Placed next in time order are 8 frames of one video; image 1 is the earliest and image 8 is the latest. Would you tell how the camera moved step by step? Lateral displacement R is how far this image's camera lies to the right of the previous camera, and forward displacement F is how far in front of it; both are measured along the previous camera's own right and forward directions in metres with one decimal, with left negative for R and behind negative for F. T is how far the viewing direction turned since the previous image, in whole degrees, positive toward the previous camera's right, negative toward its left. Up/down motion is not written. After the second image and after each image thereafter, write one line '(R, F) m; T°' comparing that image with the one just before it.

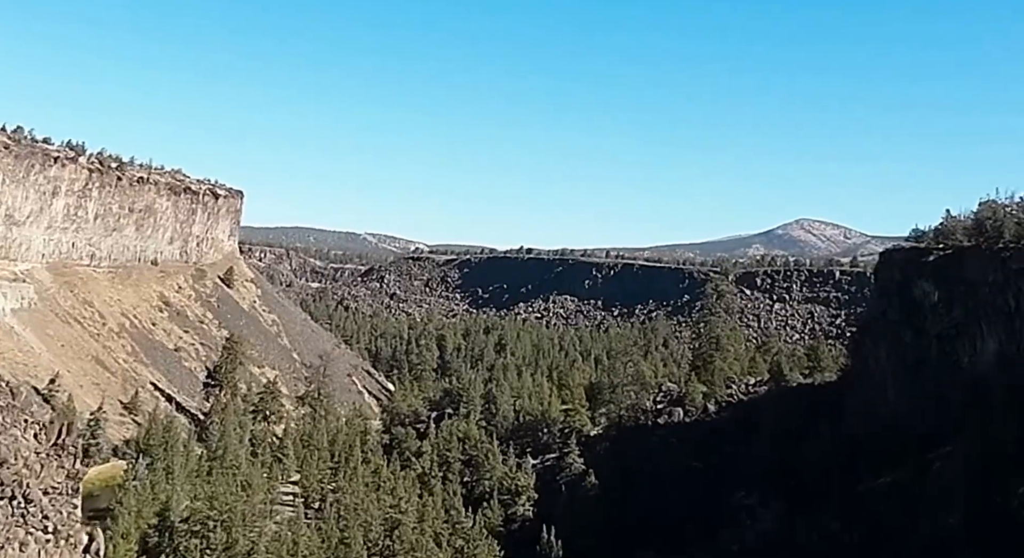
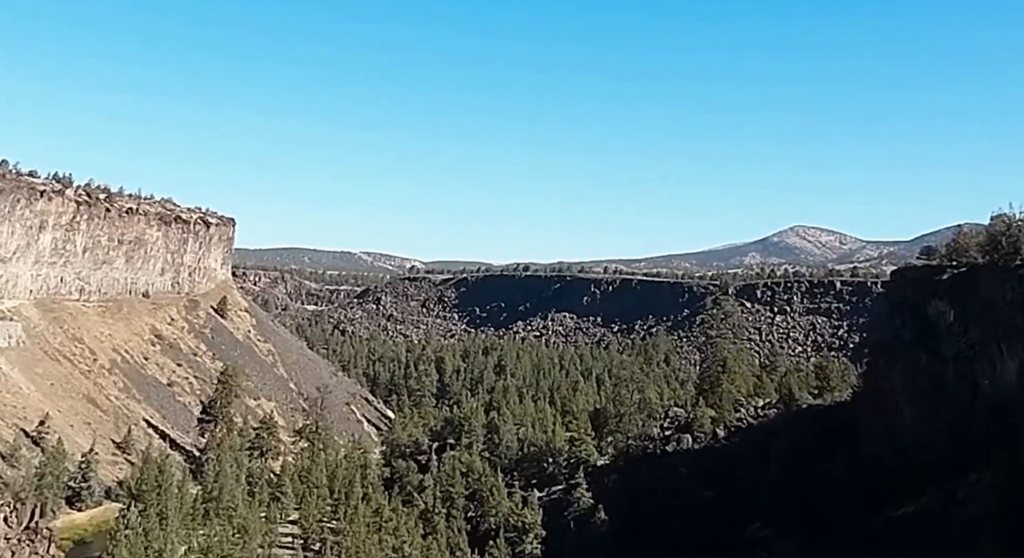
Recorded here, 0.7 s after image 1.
(-0.2, +1.8) m; 0°
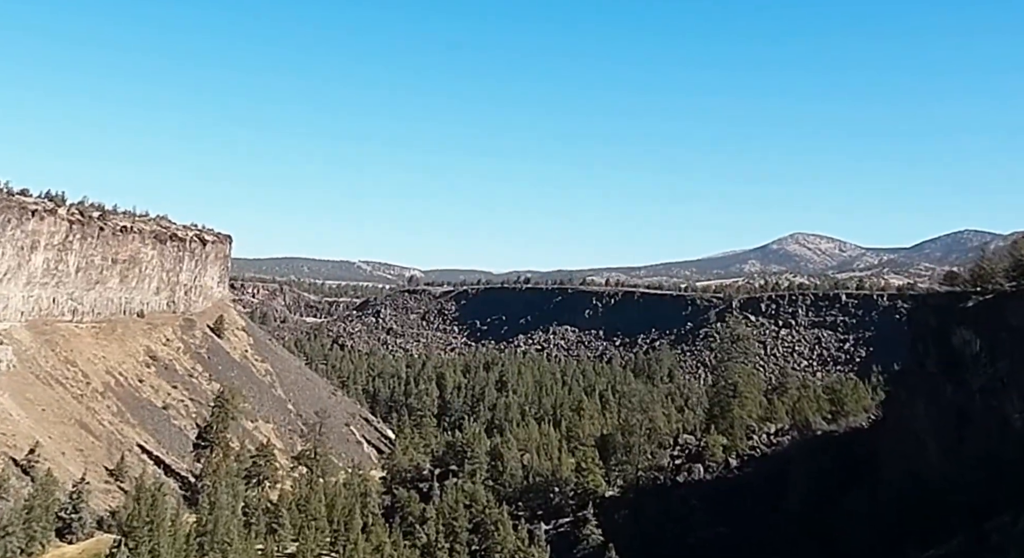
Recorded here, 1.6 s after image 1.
(-0.2, +2.0) m; 0°
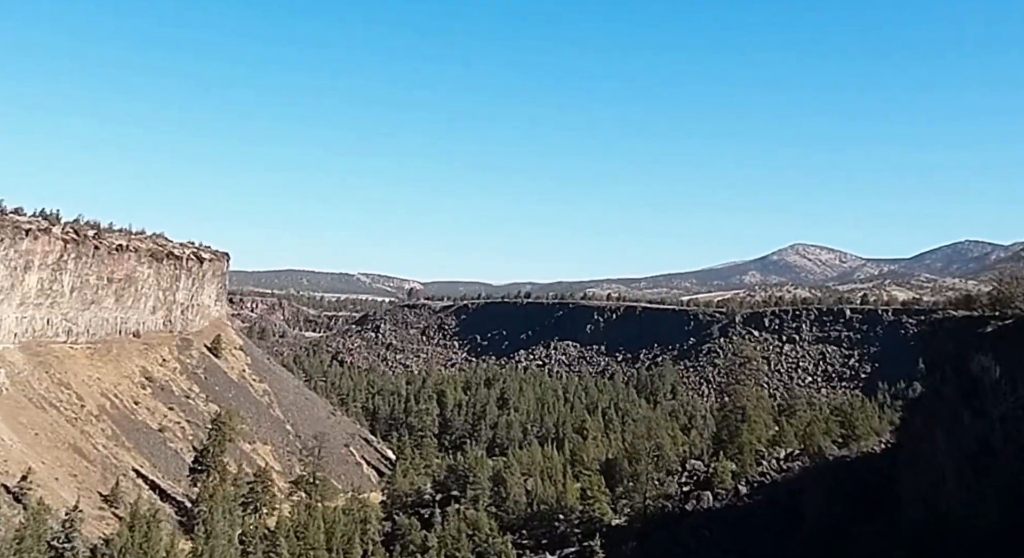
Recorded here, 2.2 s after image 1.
(-0.2, +1.5) m; 0°
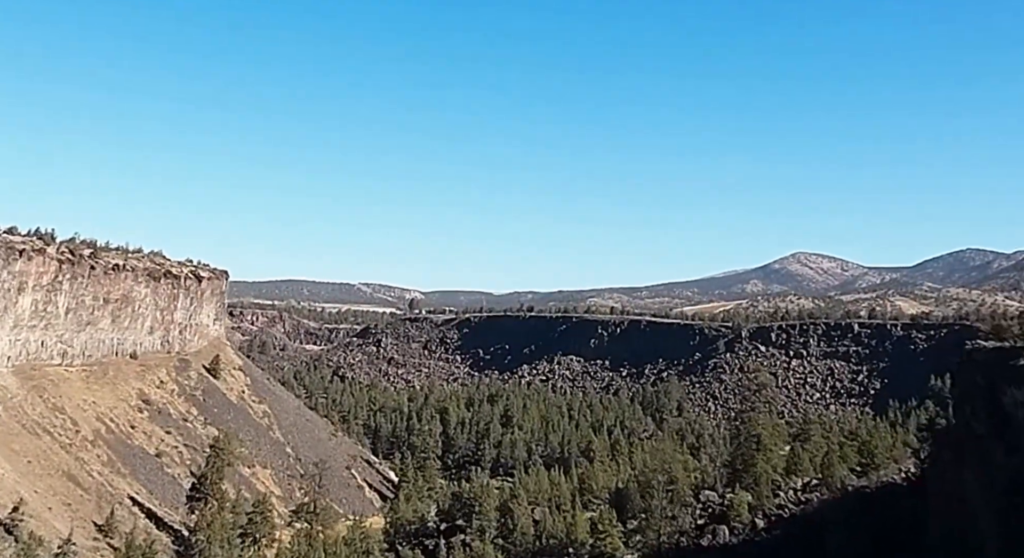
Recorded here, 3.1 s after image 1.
(-0.3, +2.0) m; 0°
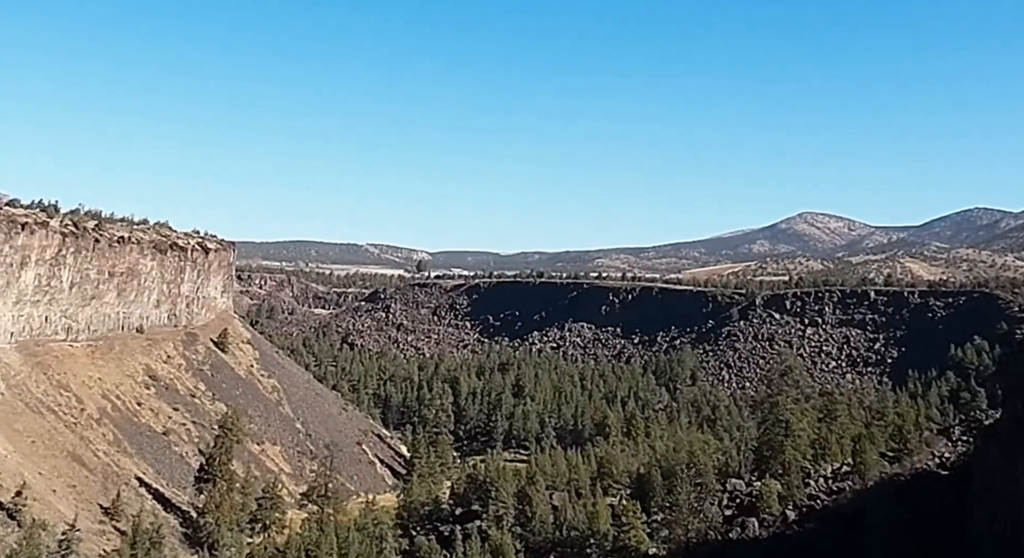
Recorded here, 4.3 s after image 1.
(-0.6, +2.4) m; 0°
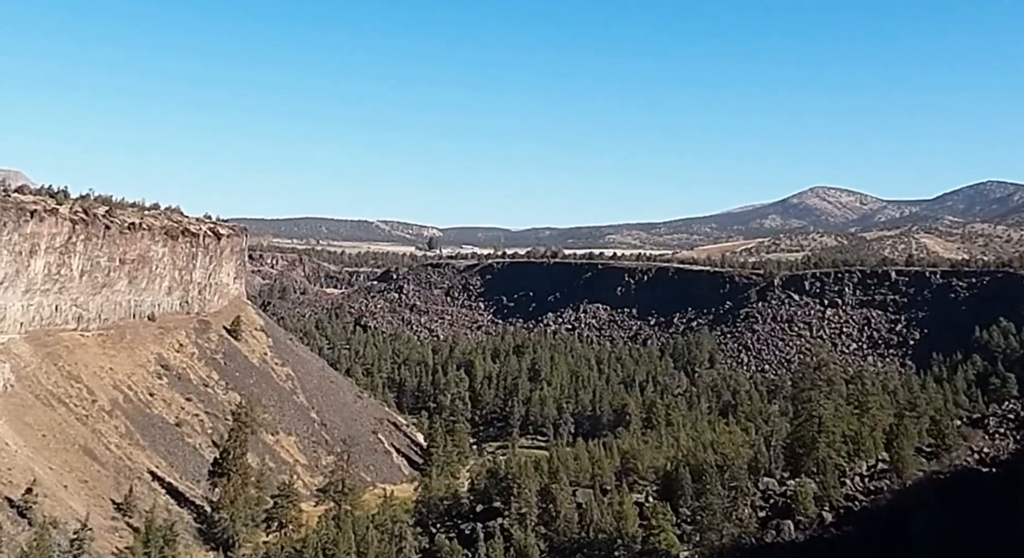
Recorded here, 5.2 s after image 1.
(-0.6, +2.0) m; -1°
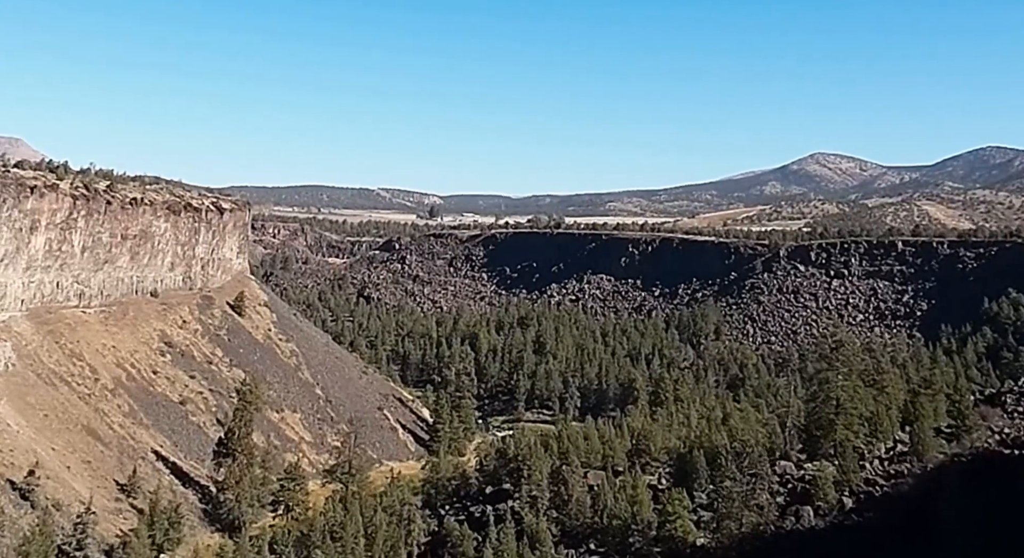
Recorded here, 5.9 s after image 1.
(-0.5, +1.2) m; 0°
